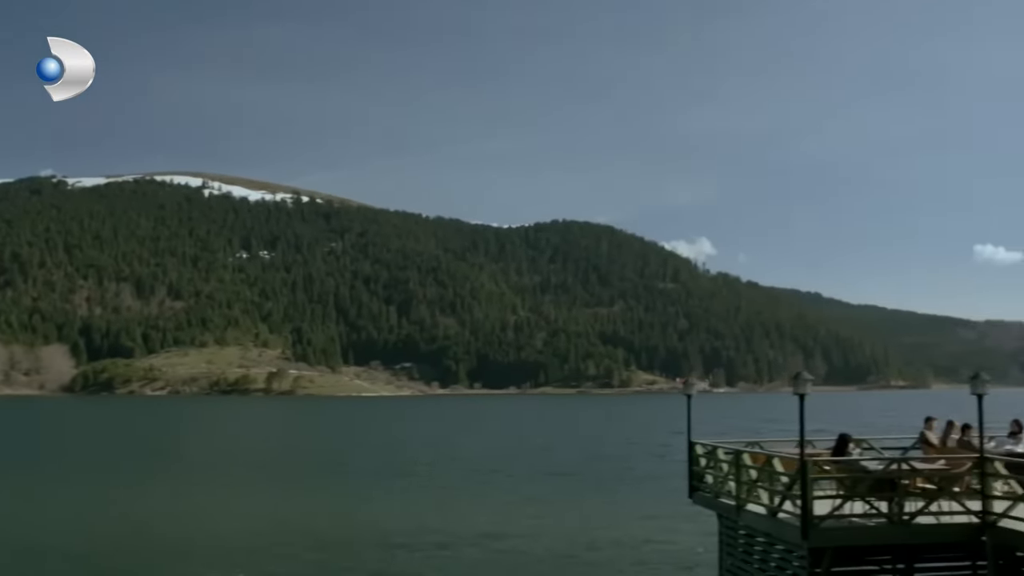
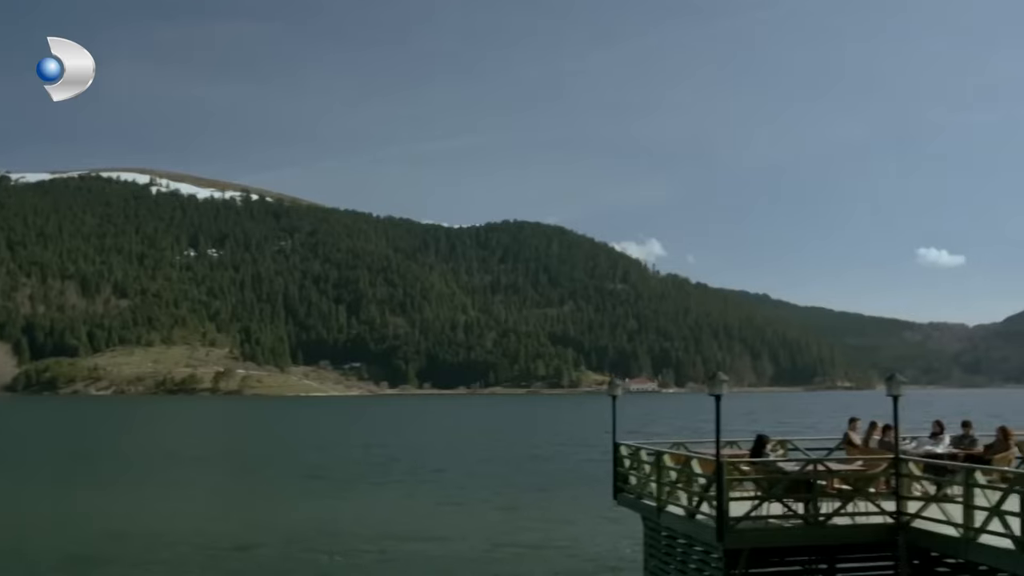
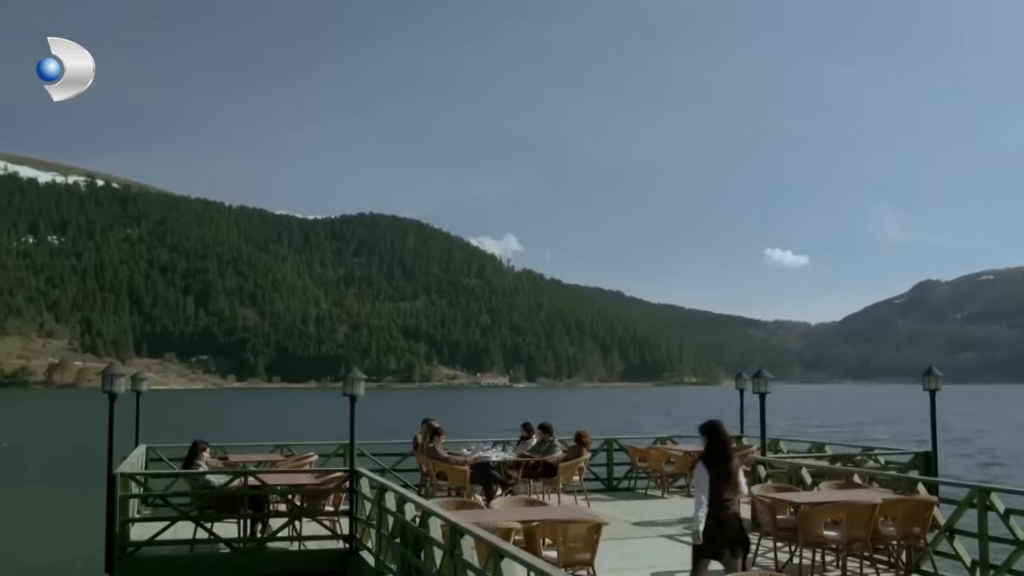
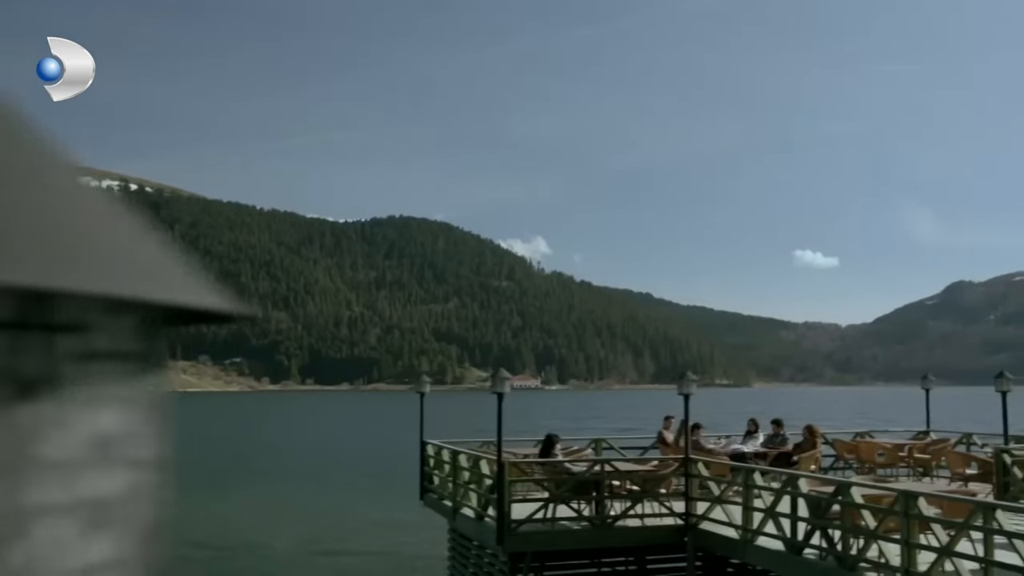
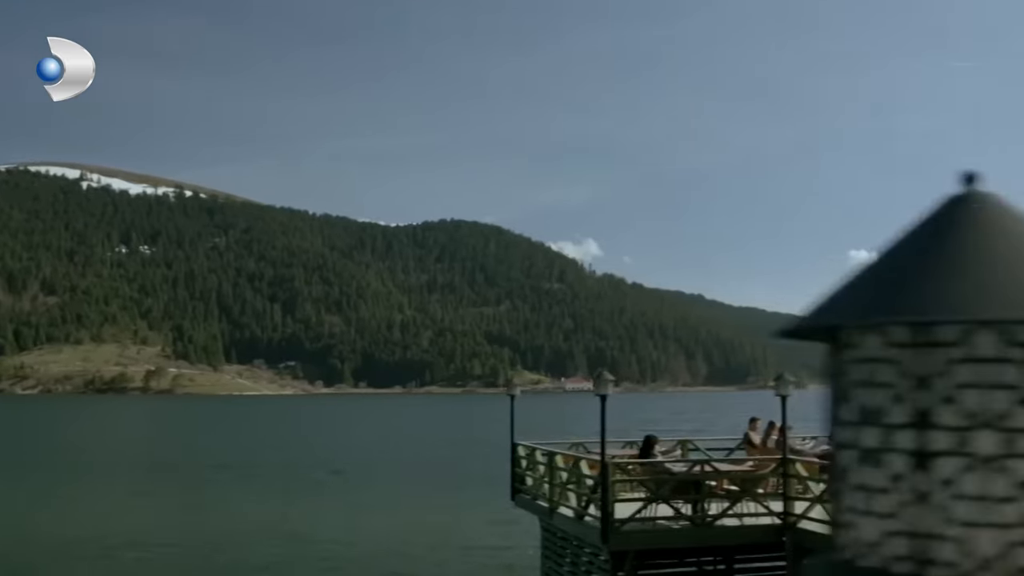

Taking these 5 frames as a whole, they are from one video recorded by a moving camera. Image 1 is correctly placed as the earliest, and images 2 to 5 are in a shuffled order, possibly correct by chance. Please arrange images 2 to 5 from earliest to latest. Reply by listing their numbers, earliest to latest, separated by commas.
2, 5, 4, 3
